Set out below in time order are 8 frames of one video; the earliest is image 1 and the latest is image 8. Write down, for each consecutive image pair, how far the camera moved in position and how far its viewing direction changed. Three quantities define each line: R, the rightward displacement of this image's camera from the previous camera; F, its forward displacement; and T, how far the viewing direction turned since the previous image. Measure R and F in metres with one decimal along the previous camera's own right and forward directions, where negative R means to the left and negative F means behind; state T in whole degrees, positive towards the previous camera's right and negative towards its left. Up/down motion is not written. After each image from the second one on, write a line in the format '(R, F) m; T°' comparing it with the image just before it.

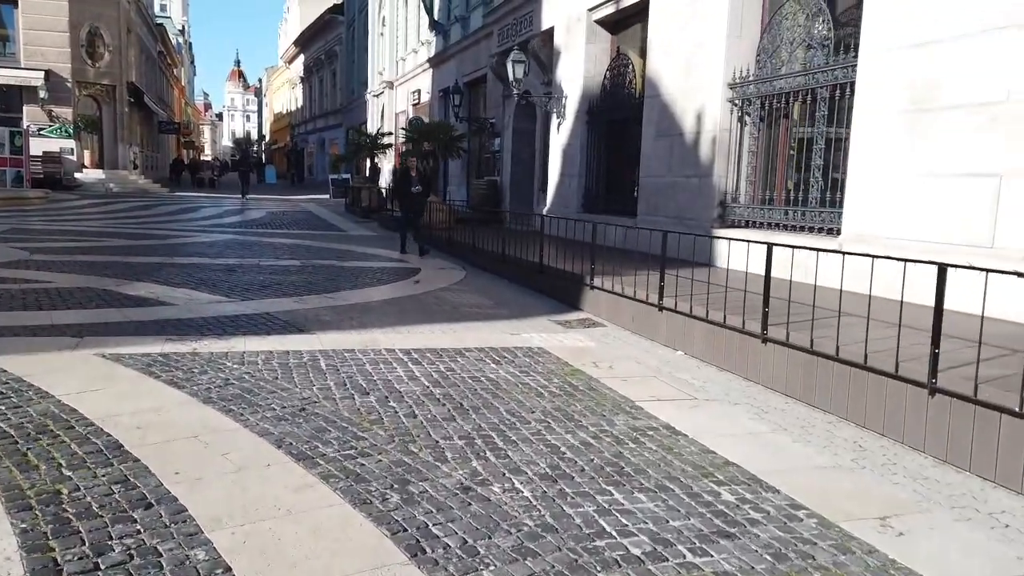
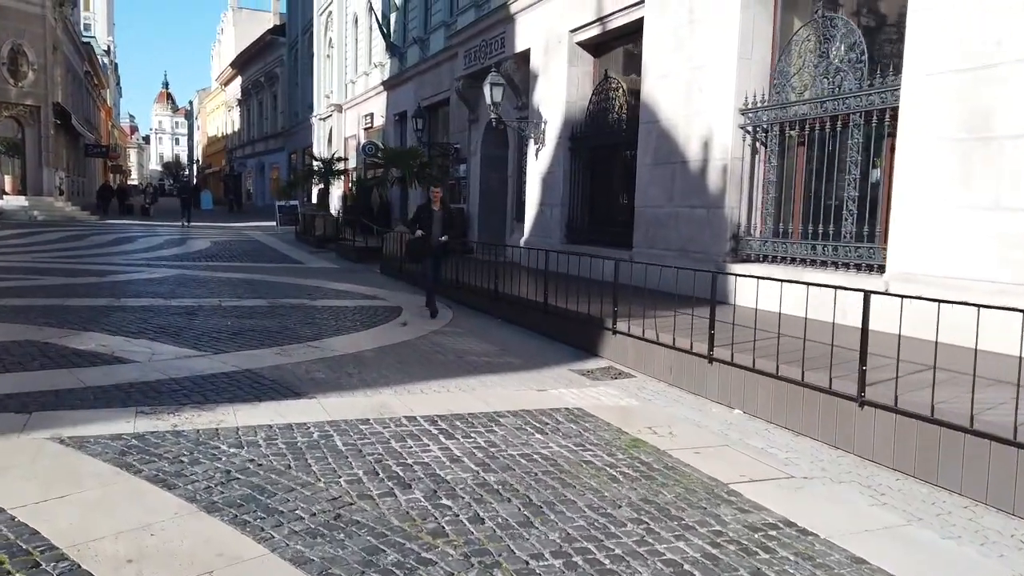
(-0.8, +1.0) m; +5°
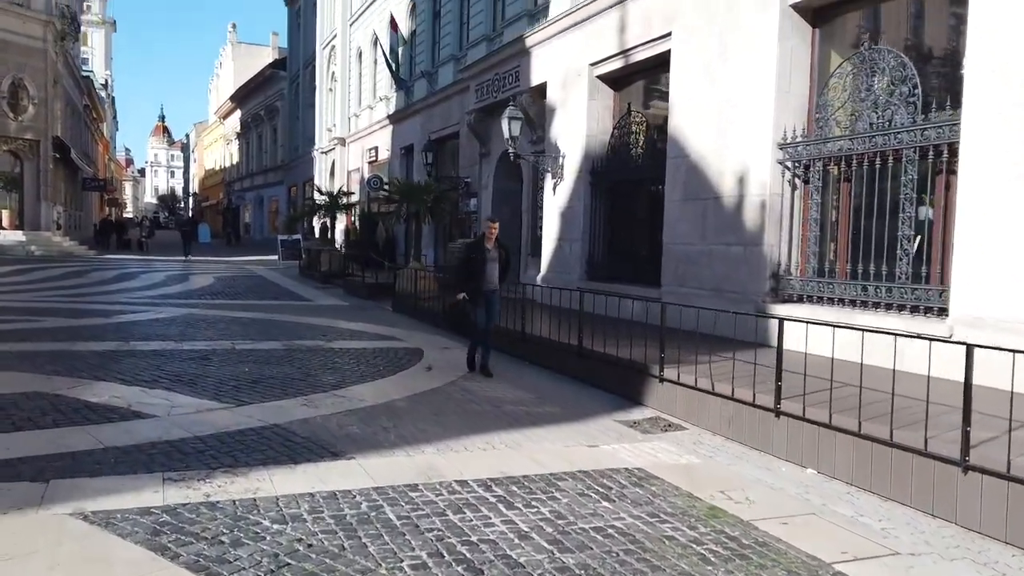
(-0.5, +0.4) m; 0°
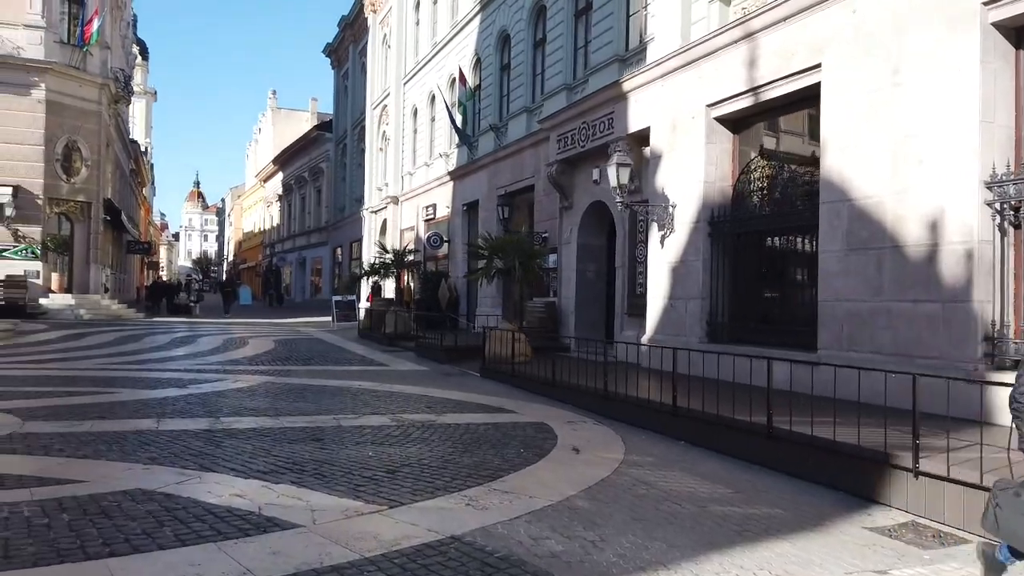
(-1.5, +1.4) m; -2°
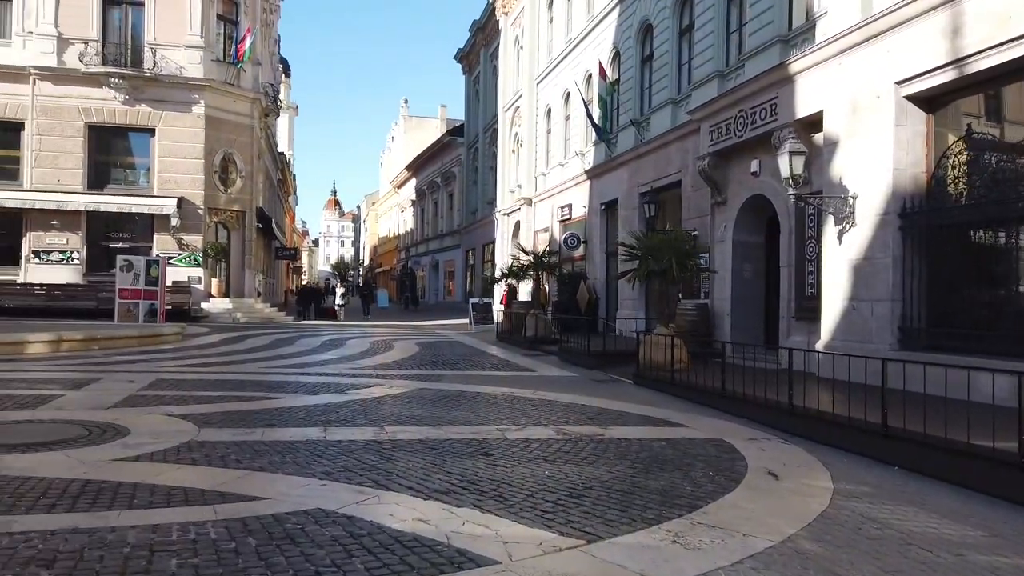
(-0.6, +0.6) m; -9°
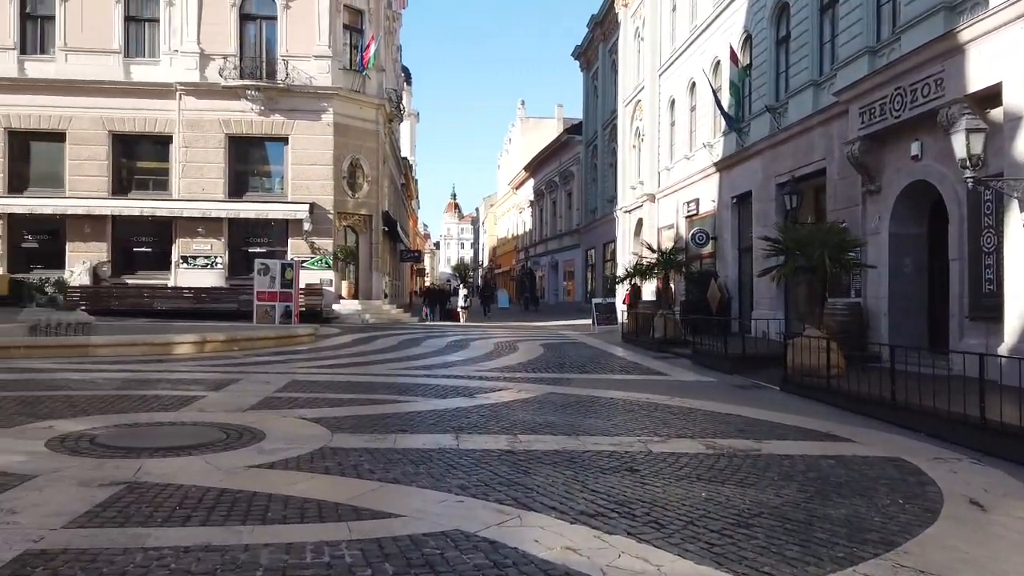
(-0.3, +0.6) m; -9°
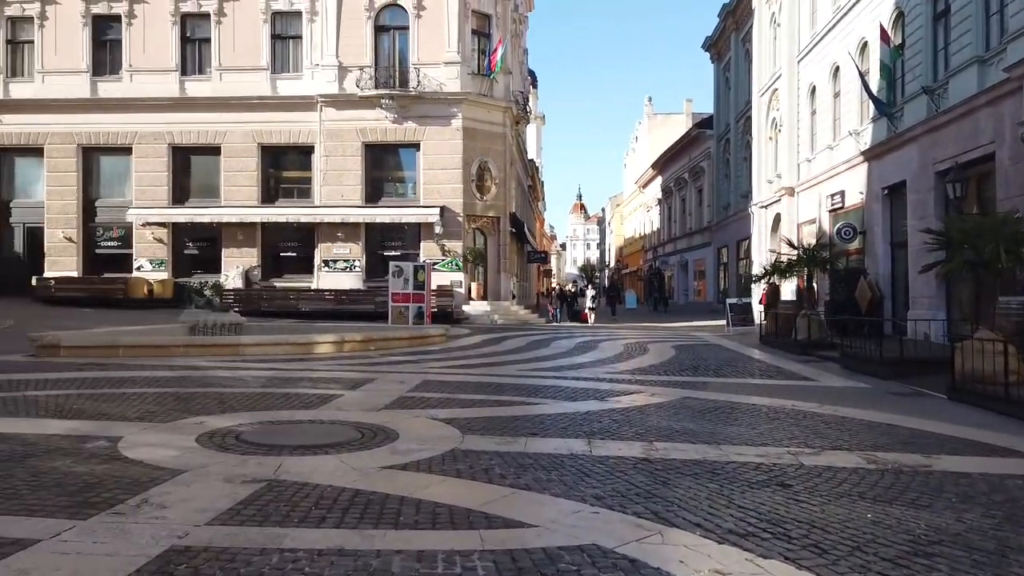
(-0.1, +0.3) m; -10°
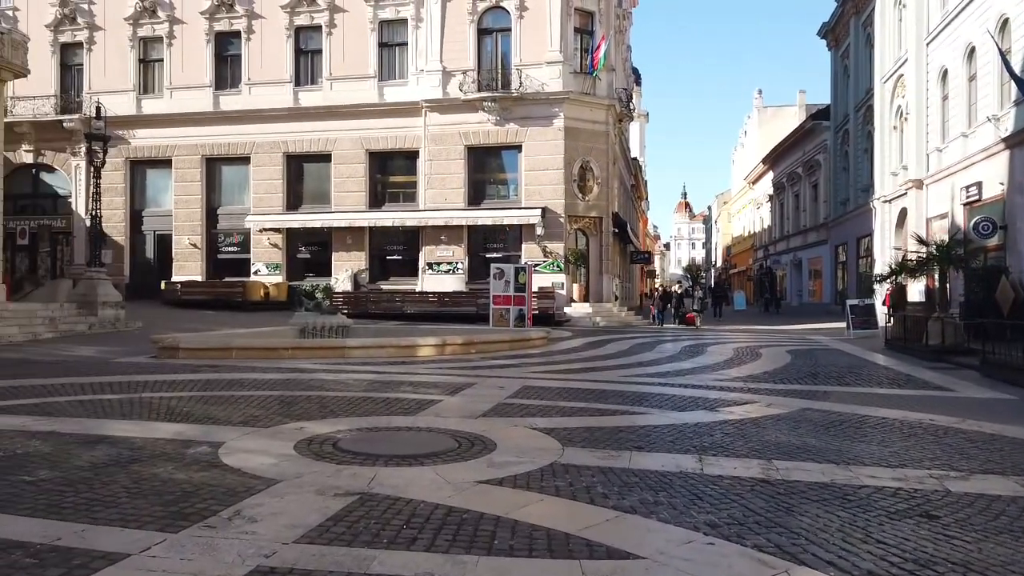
(0.0, +0.4) m; -8°
